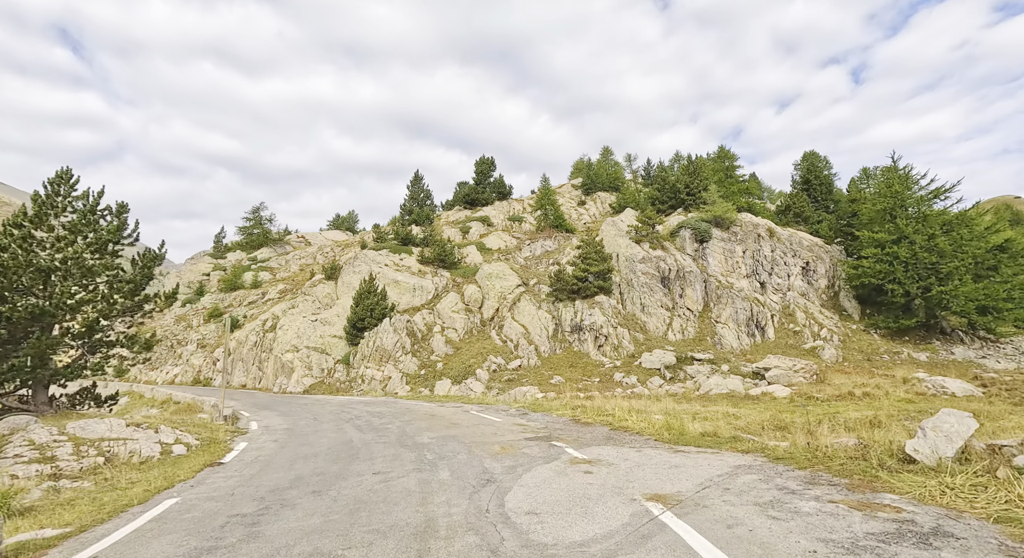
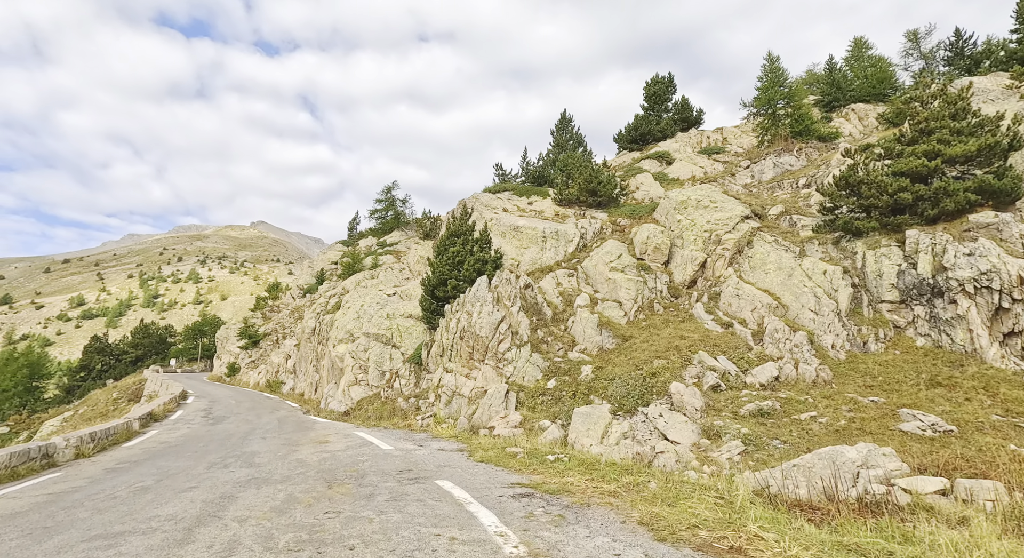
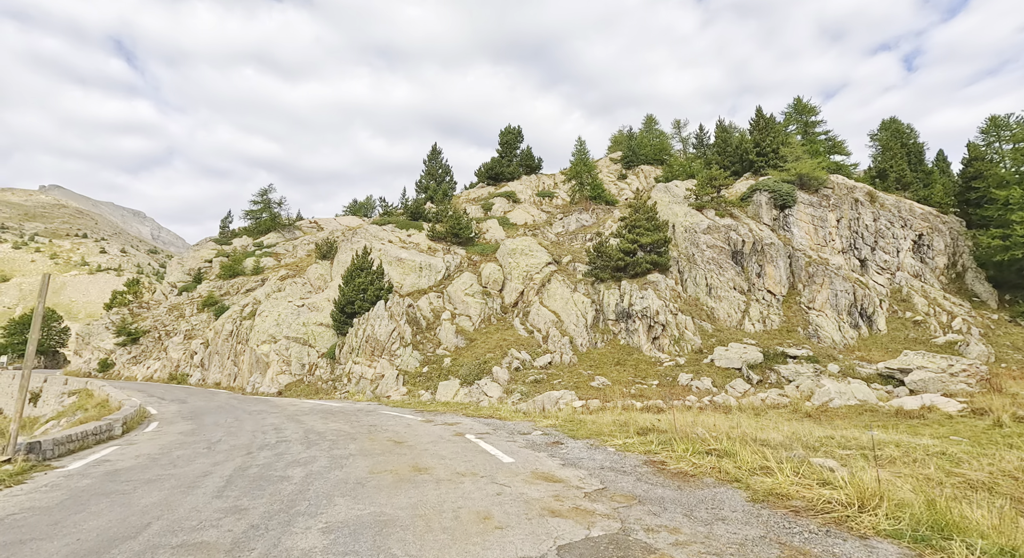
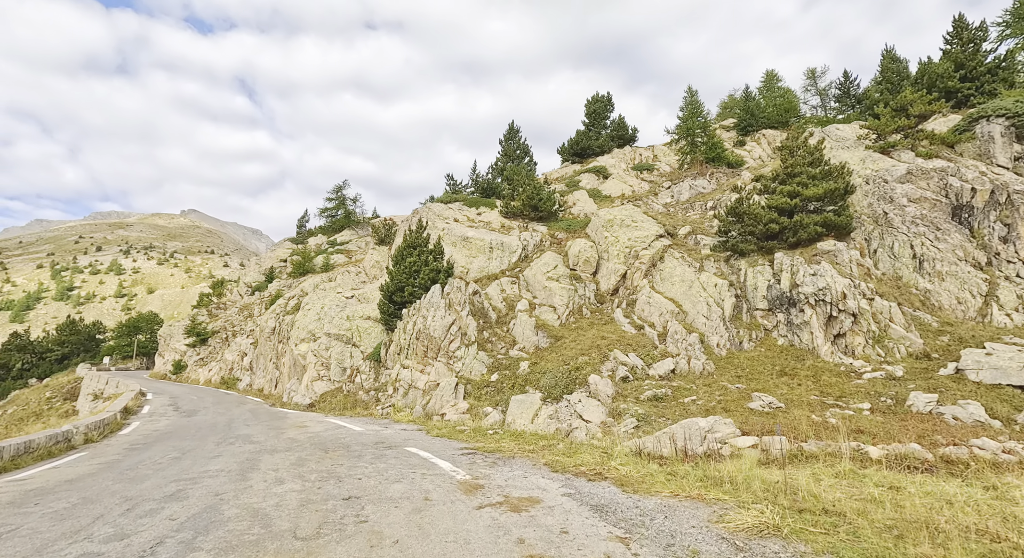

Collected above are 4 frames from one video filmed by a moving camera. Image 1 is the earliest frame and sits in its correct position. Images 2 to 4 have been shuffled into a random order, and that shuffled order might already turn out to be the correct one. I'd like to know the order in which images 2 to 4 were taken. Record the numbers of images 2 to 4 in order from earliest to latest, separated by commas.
3, 4, 2
